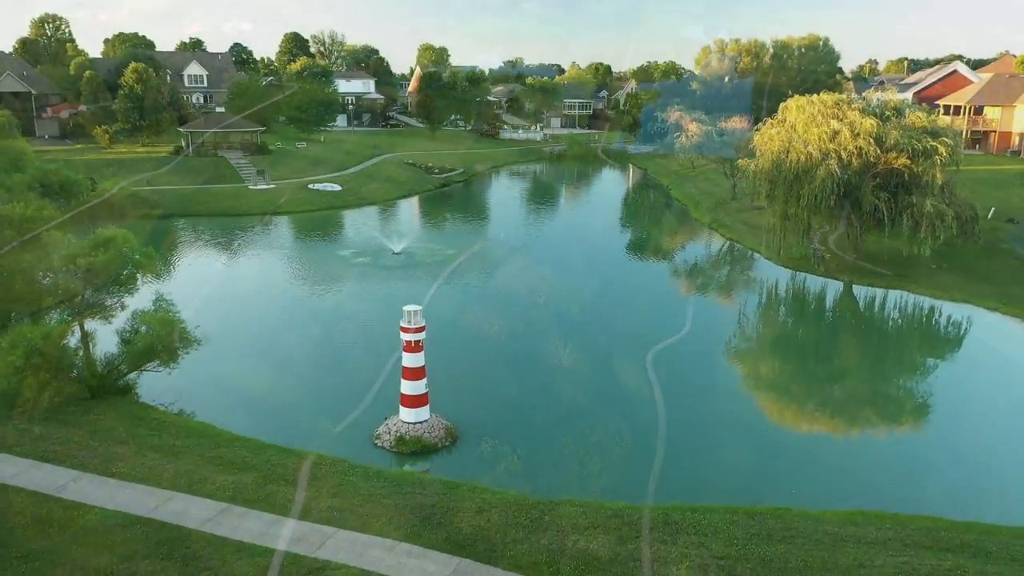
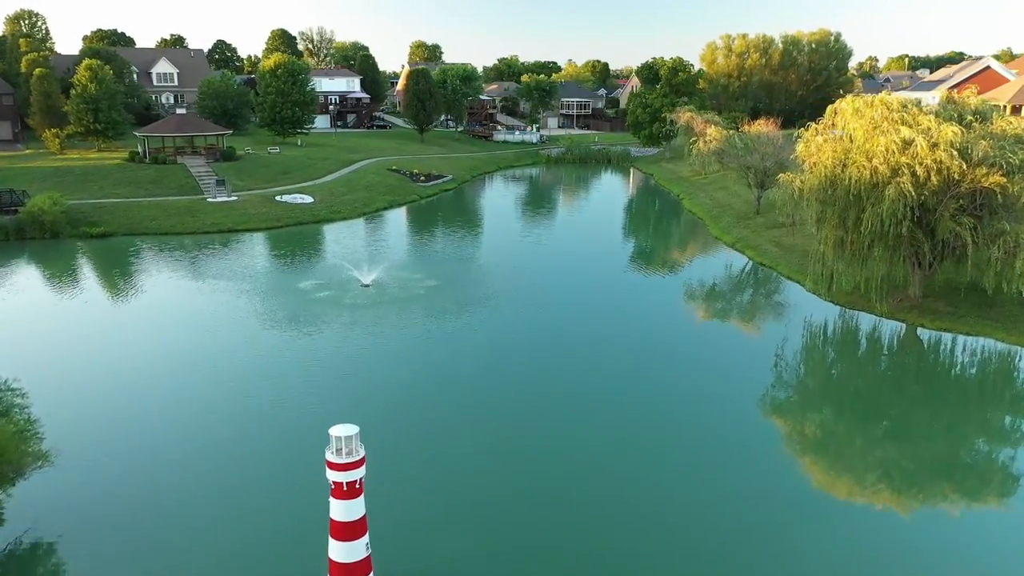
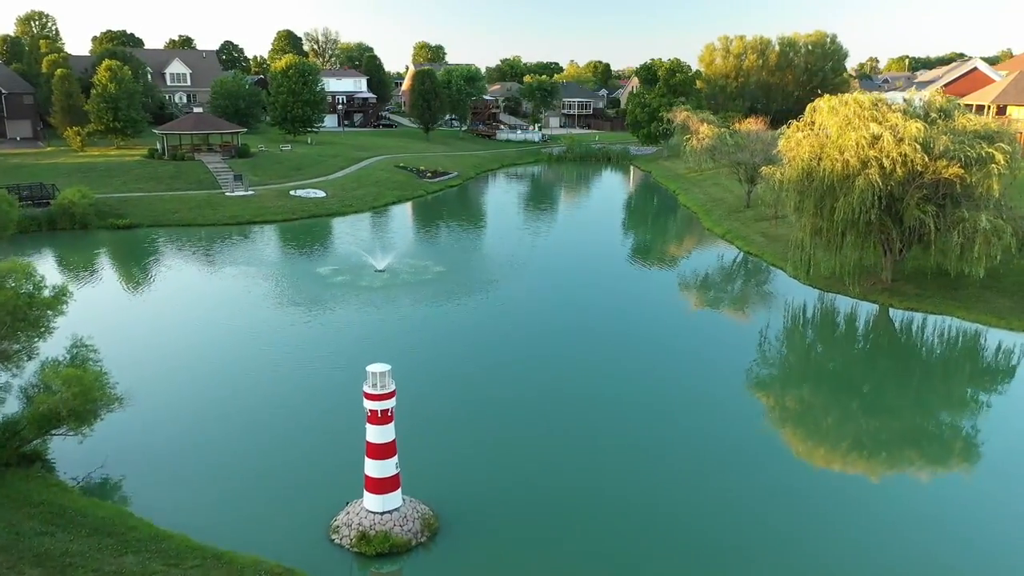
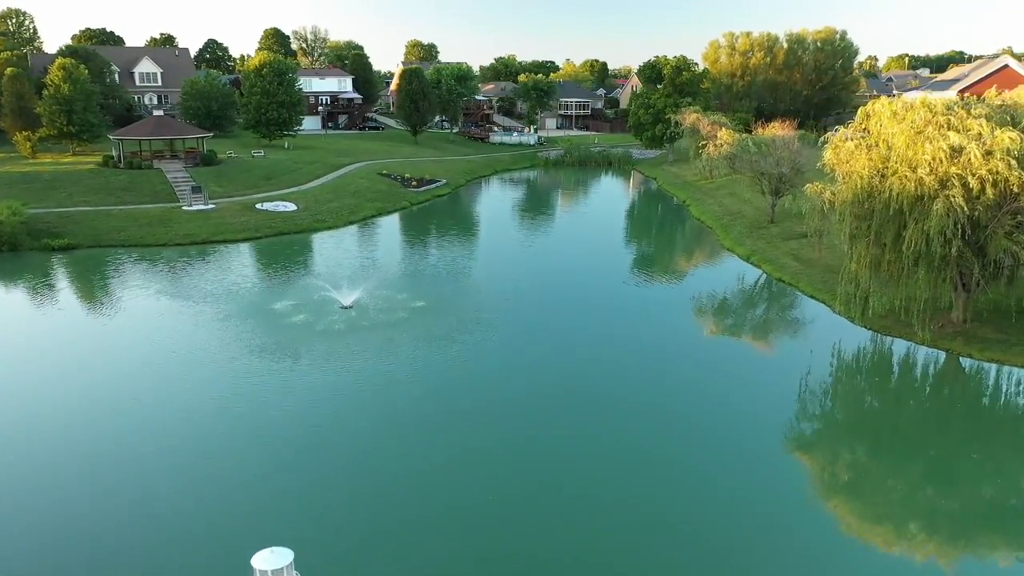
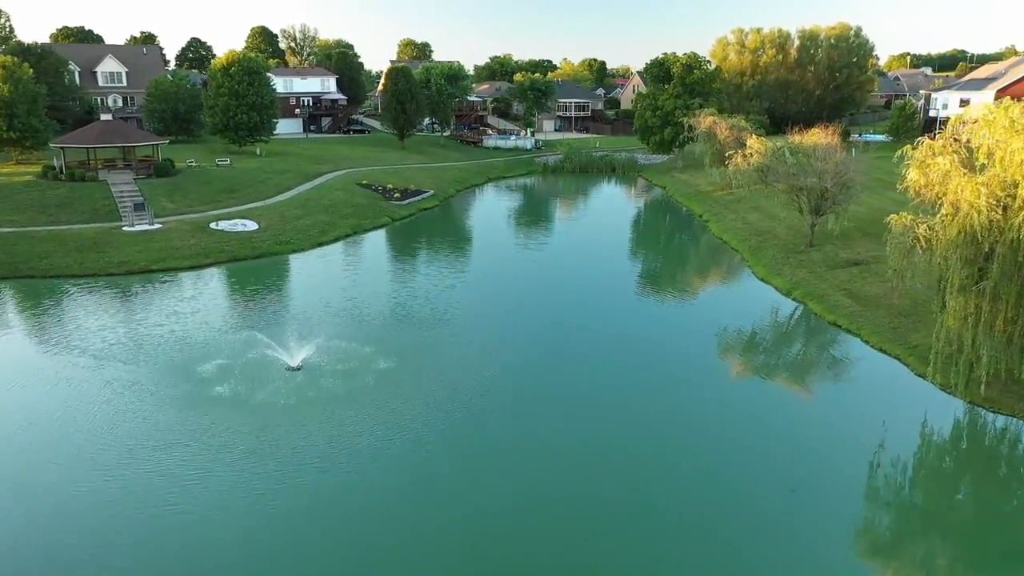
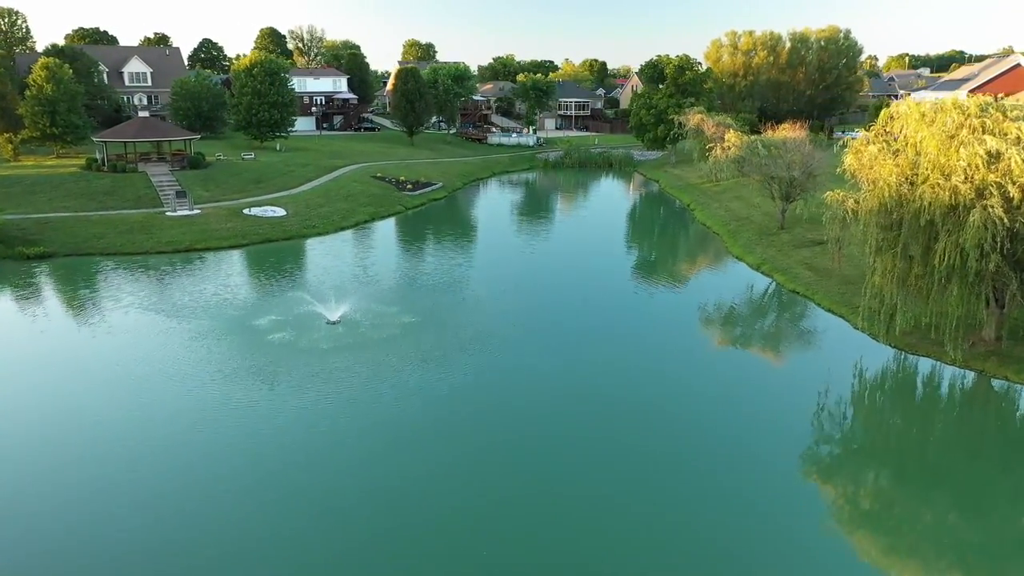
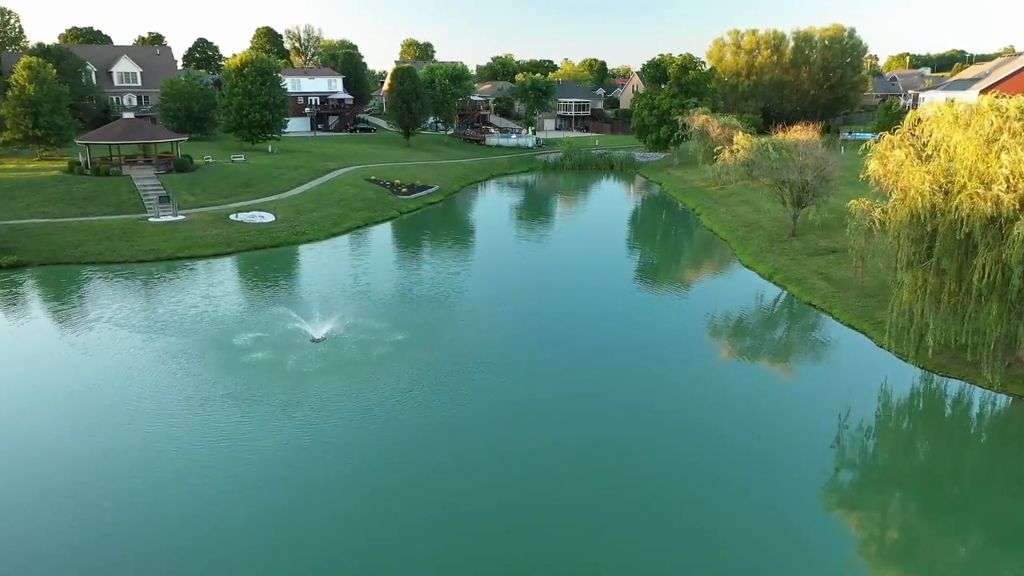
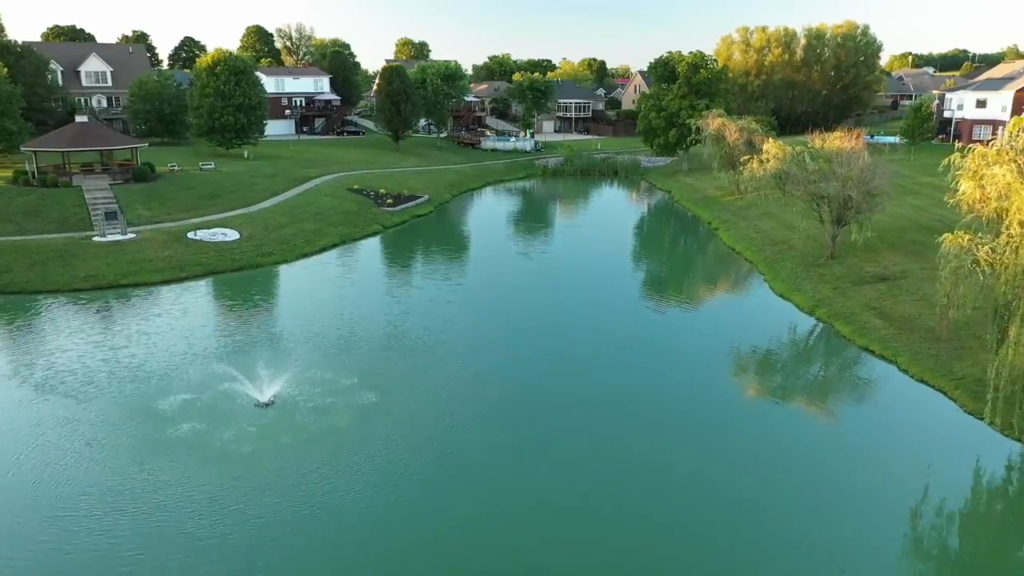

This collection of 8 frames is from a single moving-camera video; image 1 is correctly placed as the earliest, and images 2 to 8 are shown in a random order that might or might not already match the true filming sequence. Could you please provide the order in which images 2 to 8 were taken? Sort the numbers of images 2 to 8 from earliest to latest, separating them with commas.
3, 2, 4, 6, 7, 5, 8
